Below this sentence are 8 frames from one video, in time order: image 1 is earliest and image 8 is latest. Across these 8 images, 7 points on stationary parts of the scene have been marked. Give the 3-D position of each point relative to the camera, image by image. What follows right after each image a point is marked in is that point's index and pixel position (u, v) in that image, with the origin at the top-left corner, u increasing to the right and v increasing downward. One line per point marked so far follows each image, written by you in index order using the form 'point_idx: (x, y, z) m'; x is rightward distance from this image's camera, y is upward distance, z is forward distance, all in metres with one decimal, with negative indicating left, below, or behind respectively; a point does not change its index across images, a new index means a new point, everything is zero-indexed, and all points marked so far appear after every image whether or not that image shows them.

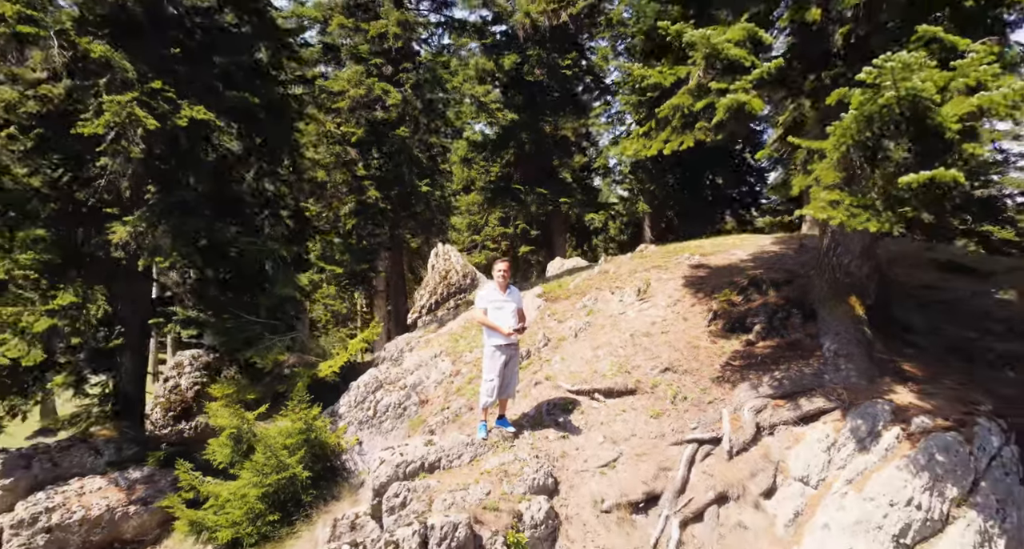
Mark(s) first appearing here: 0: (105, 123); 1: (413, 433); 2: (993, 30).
0: (-4.9, +1.8, +7.7) m
1: (-1.4, -2.3, +8.9) m
2: (+4.1, +2.1, +5.4) m
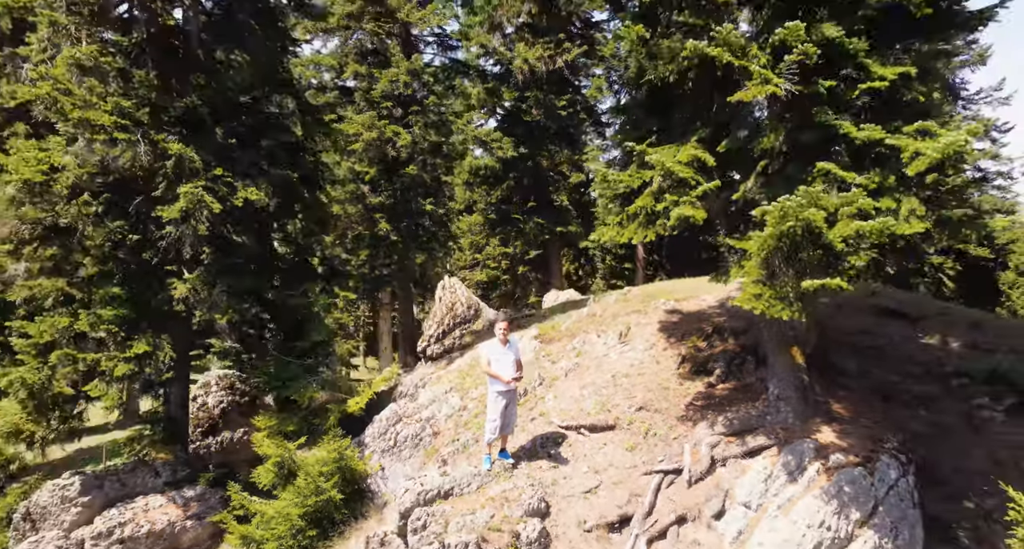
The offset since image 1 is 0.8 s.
0: (-4.9, +1.0, +9.3) m
1: (-1.4, -3.1, +10.5) m
2: (+4.1, +1.2, +7.0) m
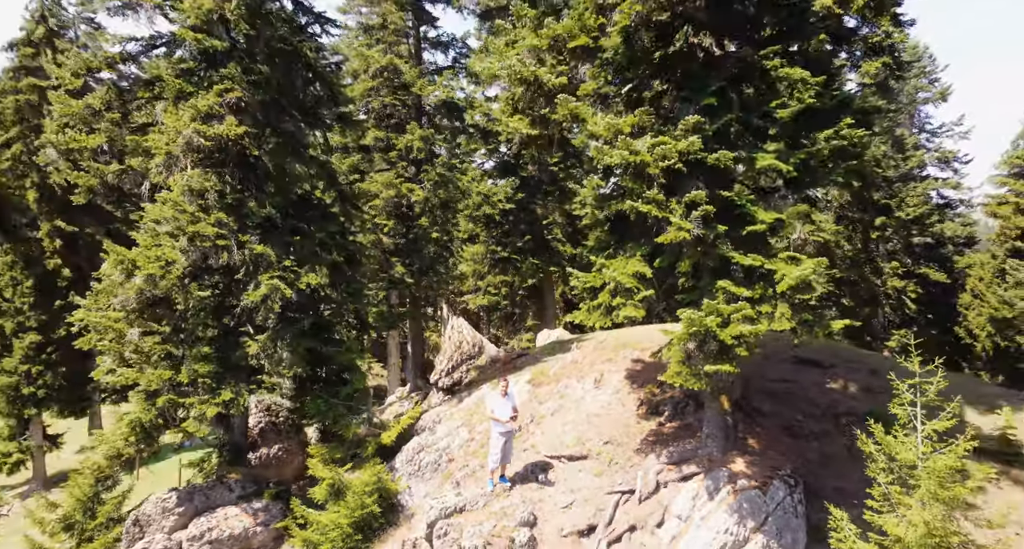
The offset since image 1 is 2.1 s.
0: (-4.9, -0.4, +12.4) m
1: (-1.5, -4.5, +13.6) m
2: (+4.0, -0.1, +10.1) m
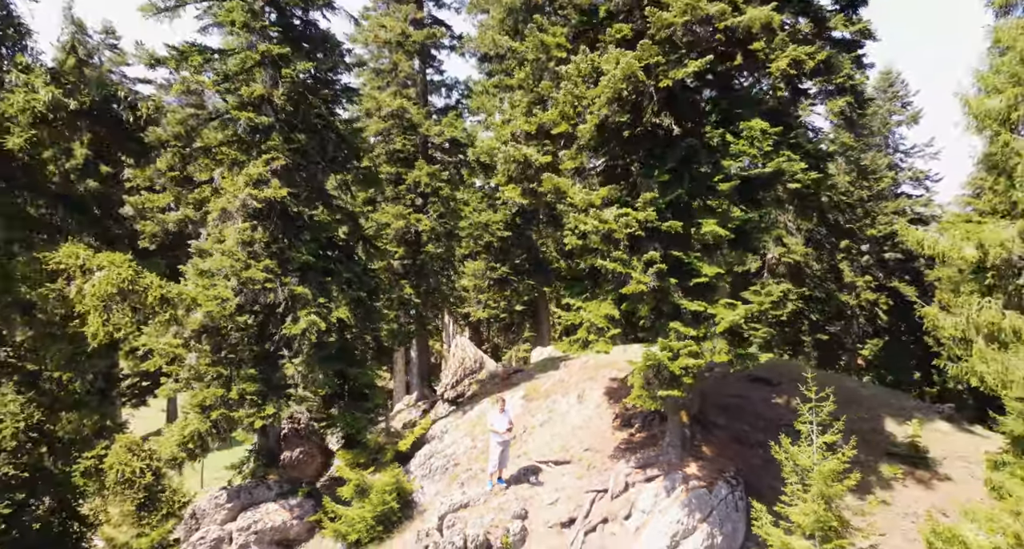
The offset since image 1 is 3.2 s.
0: (-5.1, -1.3, +15.0) m
1: (-1.6, -5.4, +16.2) m
2: (+3.9, -1.0, +12.7) m
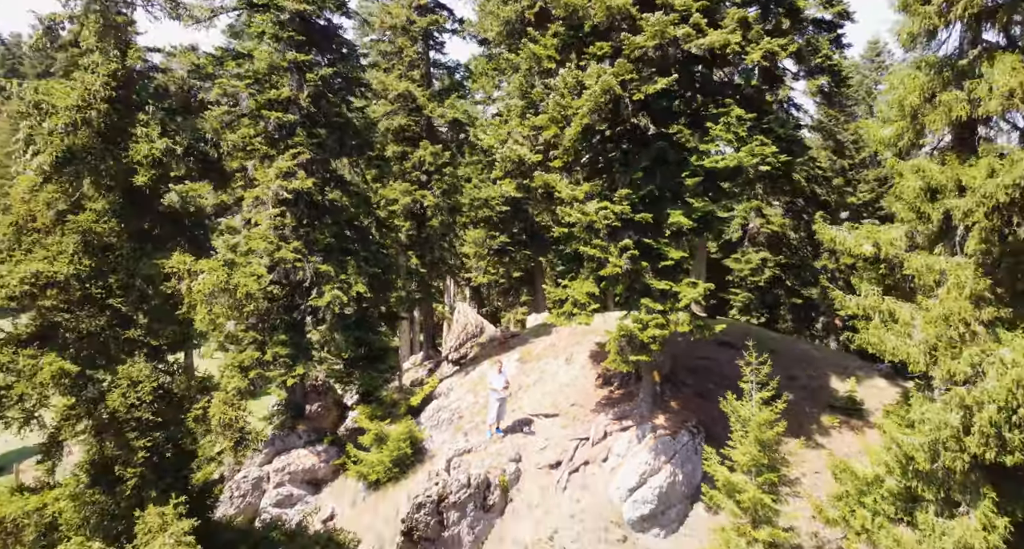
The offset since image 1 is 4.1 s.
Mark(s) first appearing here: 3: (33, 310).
0: (-5.2, -0.7, +17.4) m
1: (-1.7, -4.7, +18.9) m
2: (+3.8, -0.6, +15.1) m
3: (-6.2, -0.6, +8.2) m
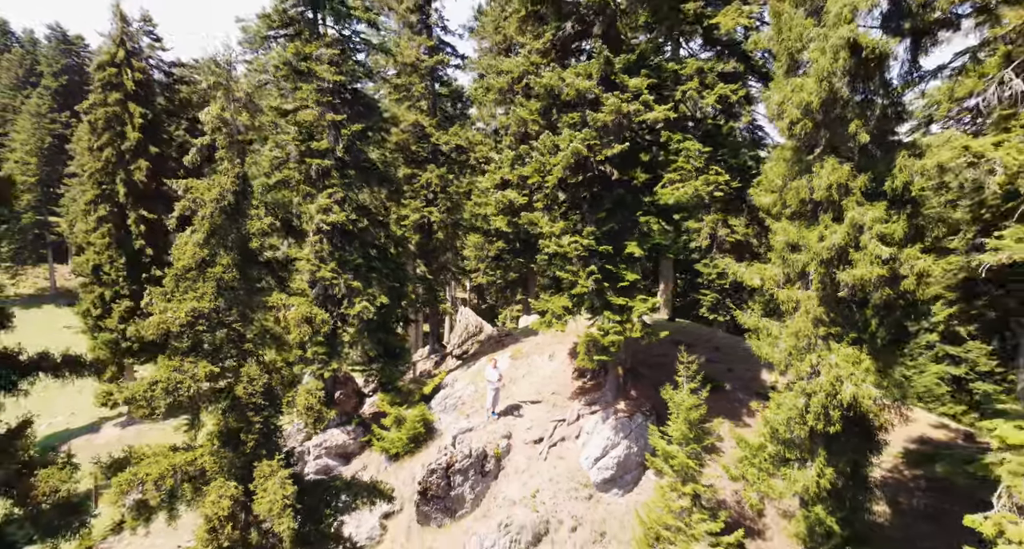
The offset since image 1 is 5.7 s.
0: (-5.4, -1.2, +21.8) m
1: (-1.9, -5.2, +23.3) m
2: (+3.6, -1.1, +19.5) m
3: (-6.5, -1.3, +12.6) m
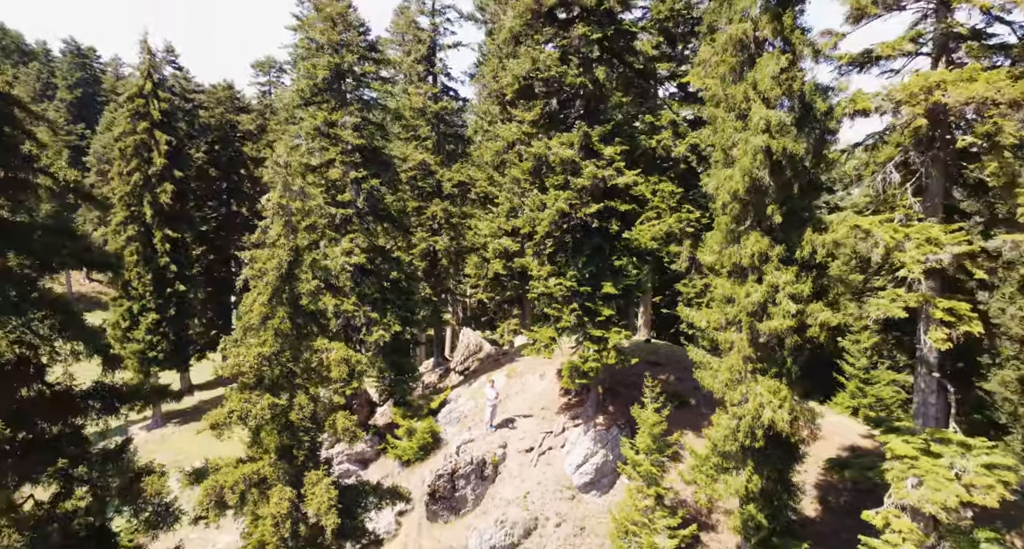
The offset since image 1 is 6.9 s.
0: (-5.6, -2.5, +25.4) m
1: (-2.1, -6.5, +26.9) m
2: (+3.4, -2.4, +23.1) m
3: (-6.7, -2.6, +16.2) m
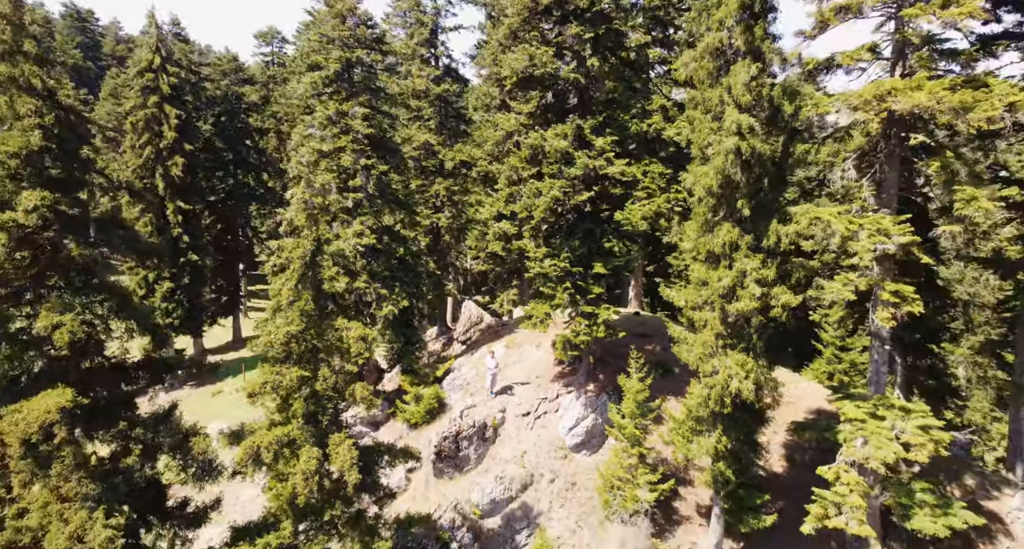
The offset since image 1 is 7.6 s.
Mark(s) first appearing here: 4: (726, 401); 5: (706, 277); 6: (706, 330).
0: (-5.7, -1.6, +27.6) m
1: (-2.1, -5.5, +29.3) m
2: (+3.3, -1.7, +25.3) m
3: (-6.7, -2.3, +18.4) m
4: (+6.6, -3.9, +19.3) m
5: (+6.0, -0.1, +19.4) m
6: (+6.1, -1.7, +19.6) m
